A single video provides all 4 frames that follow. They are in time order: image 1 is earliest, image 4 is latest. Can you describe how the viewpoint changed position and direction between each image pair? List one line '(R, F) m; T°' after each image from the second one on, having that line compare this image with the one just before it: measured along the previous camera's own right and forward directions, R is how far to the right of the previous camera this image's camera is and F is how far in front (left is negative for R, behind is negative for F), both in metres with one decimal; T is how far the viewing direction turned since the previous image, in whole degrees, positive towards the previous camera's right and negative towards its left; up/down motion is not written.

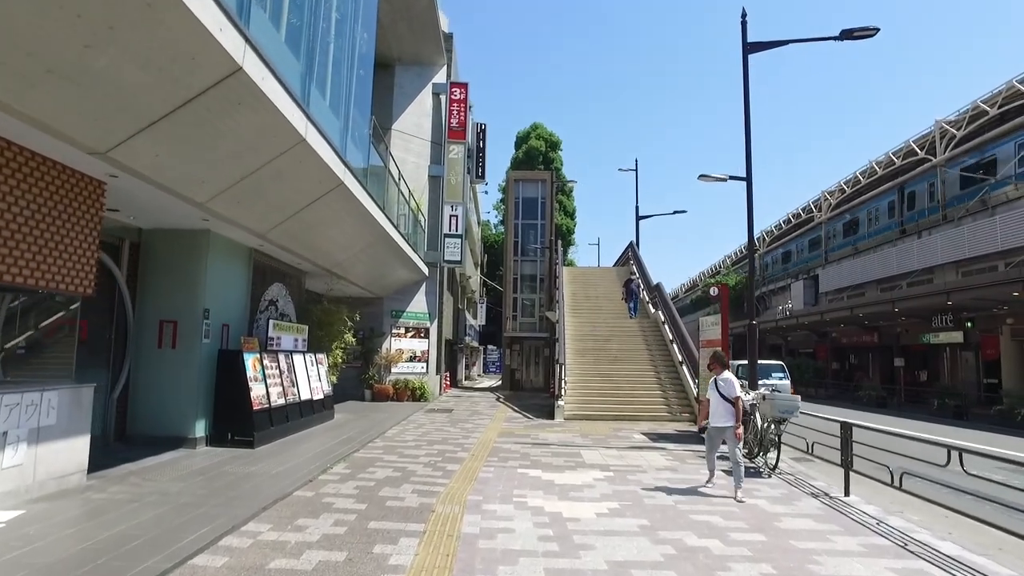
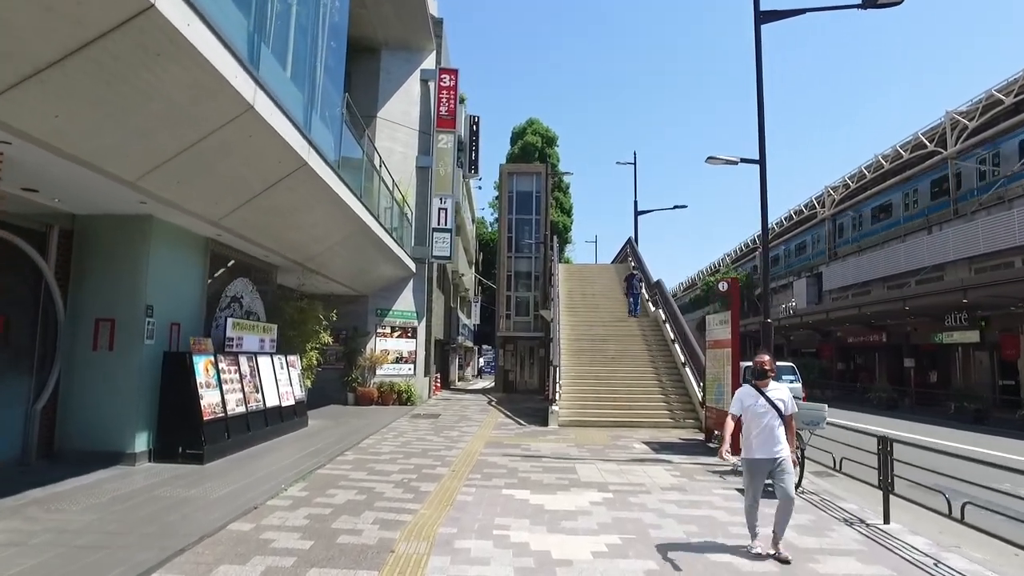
(+0.1, +1.1) m; 0°
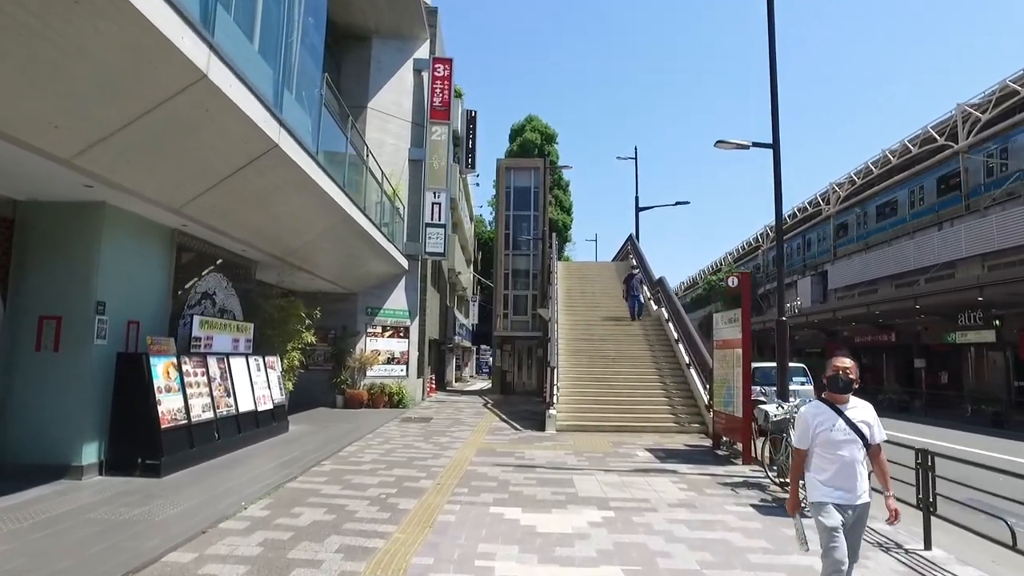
(+0.1, +0.8) m; 0°
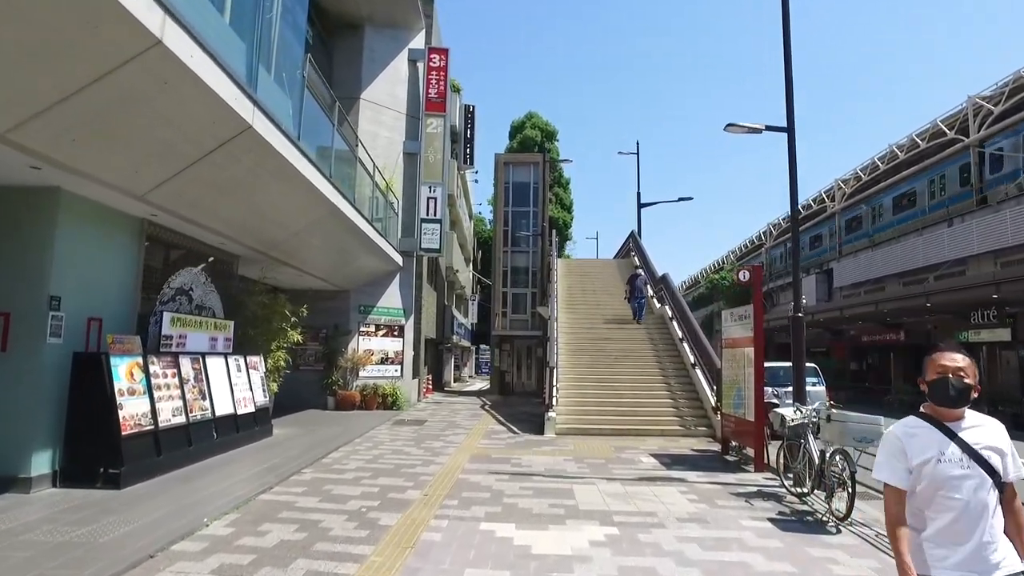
(+0.1, +0.6) m; 0°
